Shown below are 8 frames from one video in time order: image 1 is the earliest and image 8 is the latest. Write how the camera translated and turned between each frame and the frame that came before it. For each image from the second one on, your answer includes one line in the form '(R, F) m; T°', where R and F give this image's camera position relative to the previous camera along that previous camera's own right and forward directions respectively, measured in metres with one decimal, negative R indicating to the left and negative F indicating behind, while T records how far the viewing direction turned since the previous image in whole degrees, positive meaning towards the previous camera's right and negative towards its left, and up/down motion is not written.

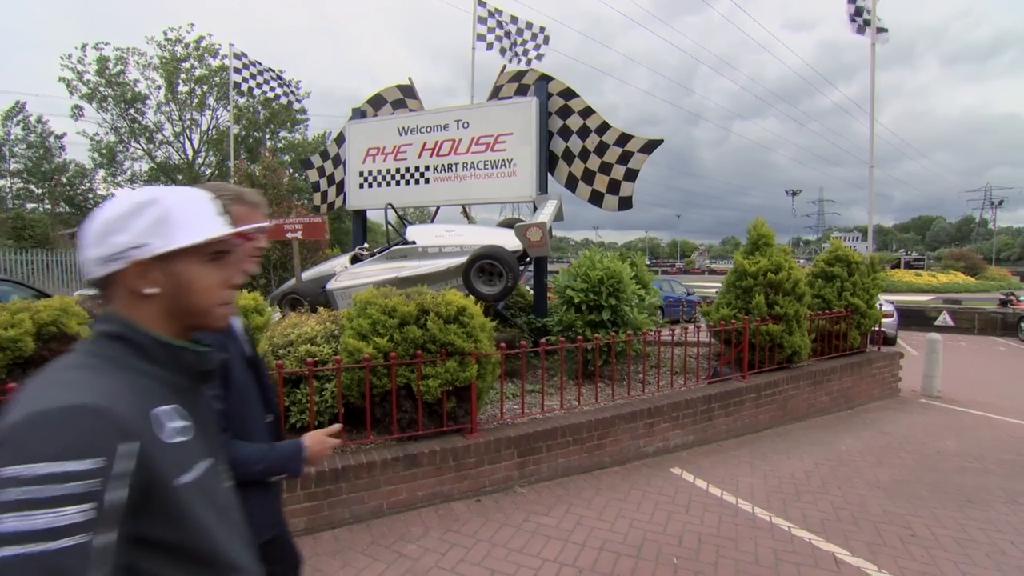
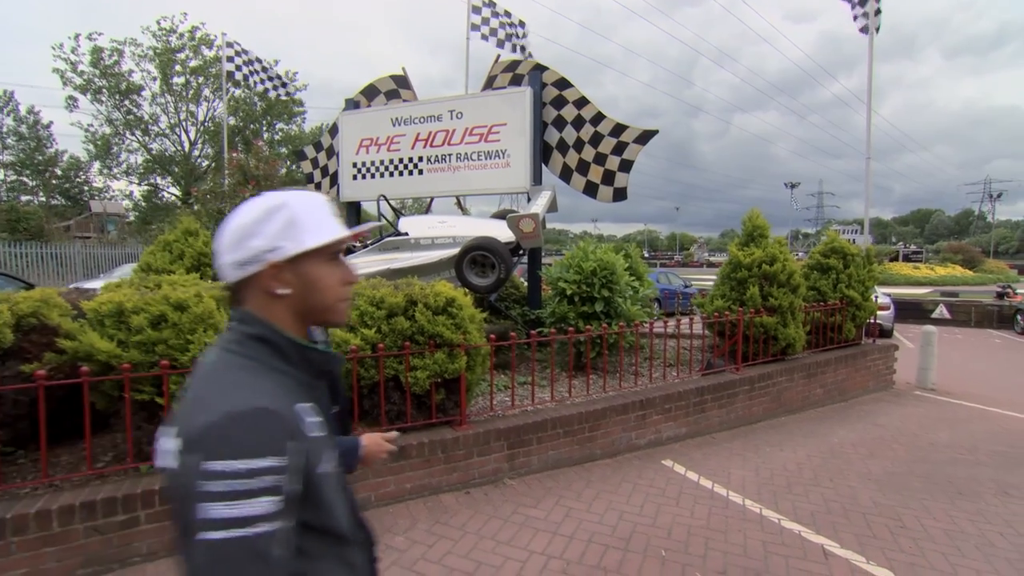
(+0.1, 0.0) m; 0°
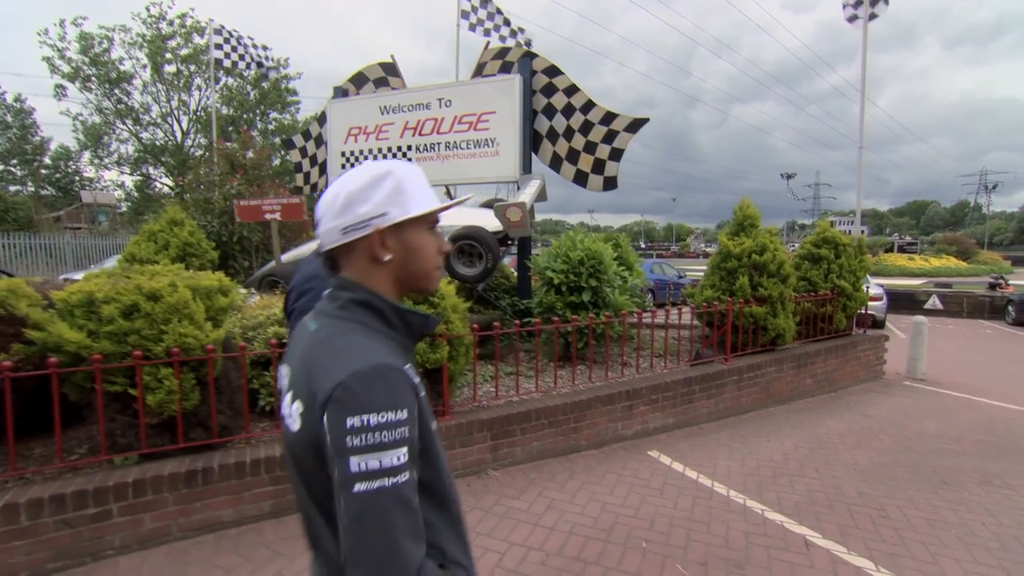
(+0.1, 0.0) m; 0°
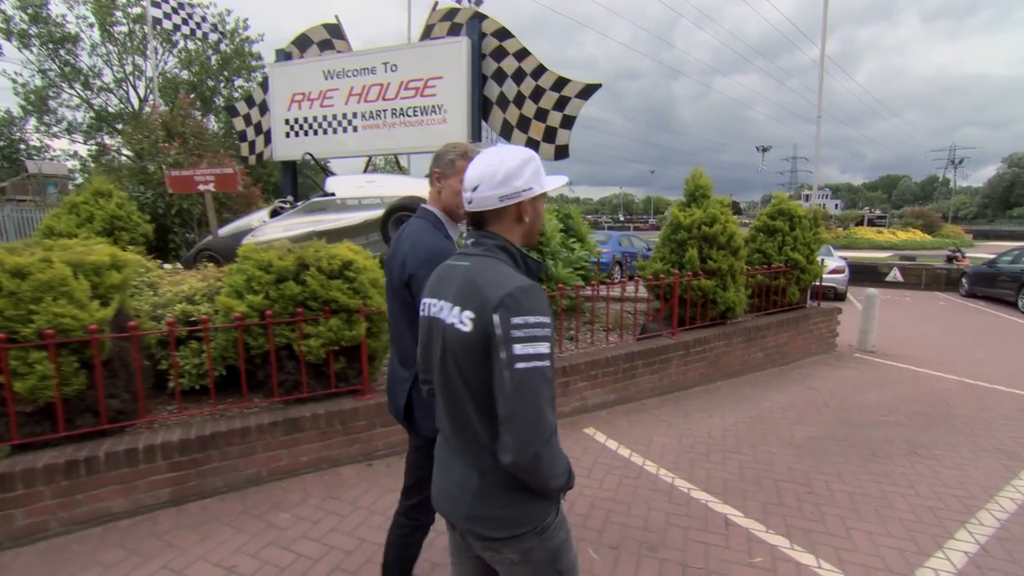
(+0.4, +0.2) m; +2°
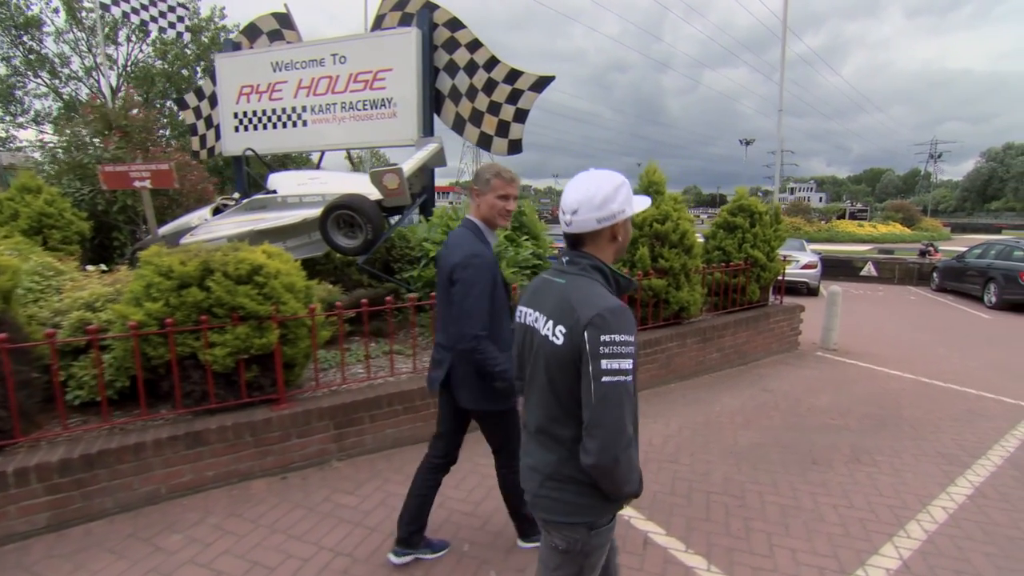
(+0.4, +0.2) m; +1°
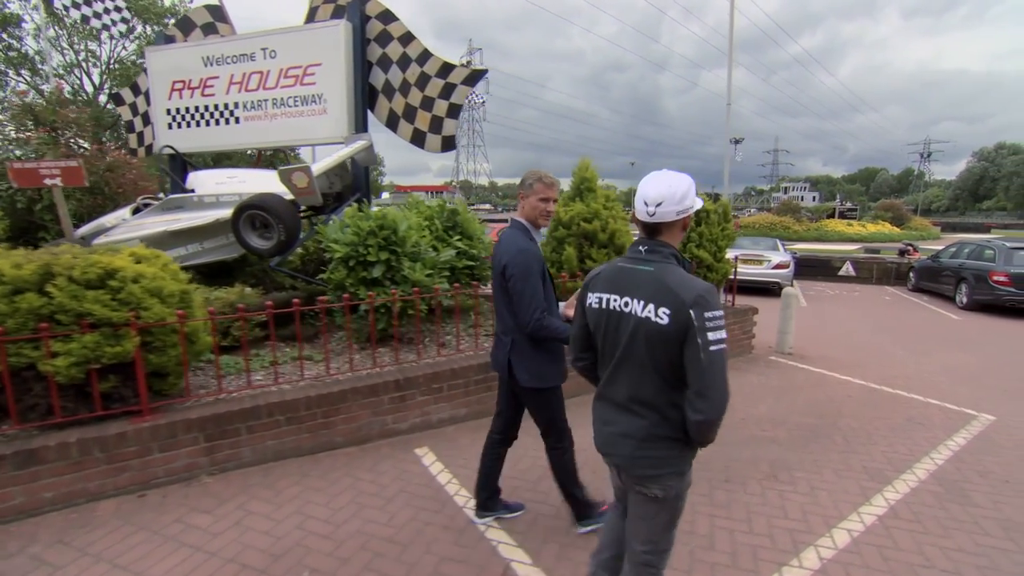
(+0.7, +0.2) m; 0°
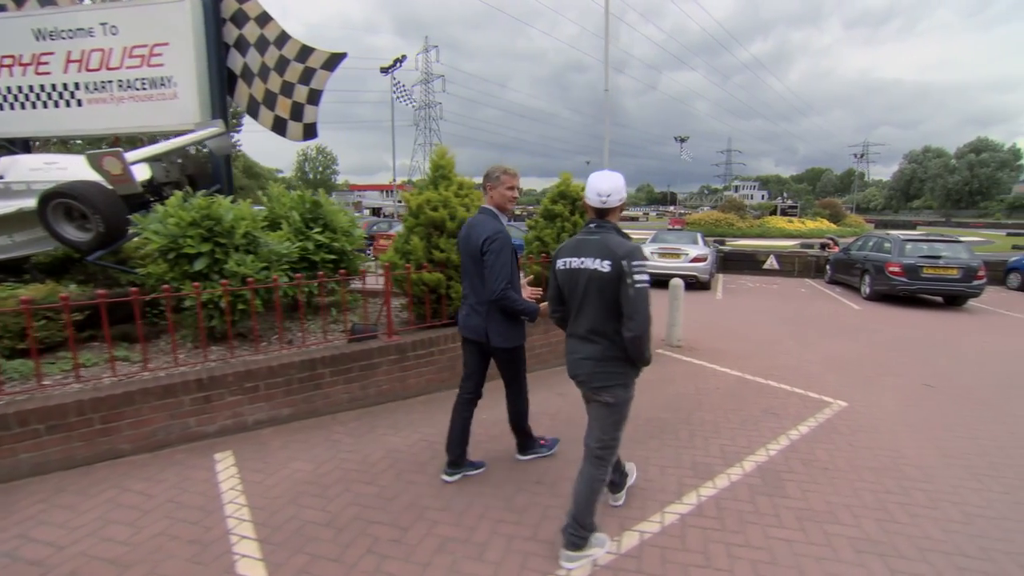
(+1.0, +0.2) m; +4°
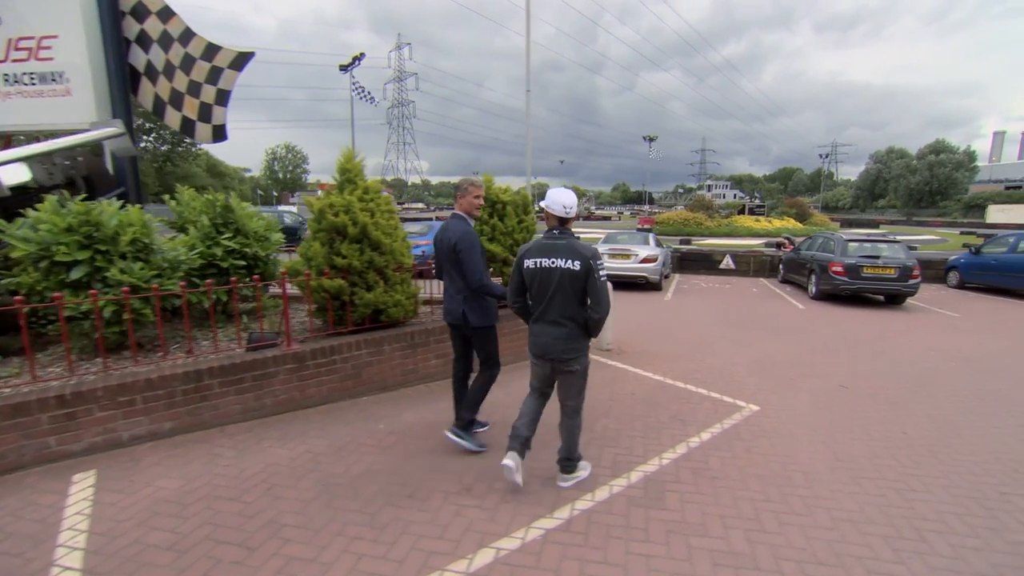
(+0.6, +0.1) m; +2°
